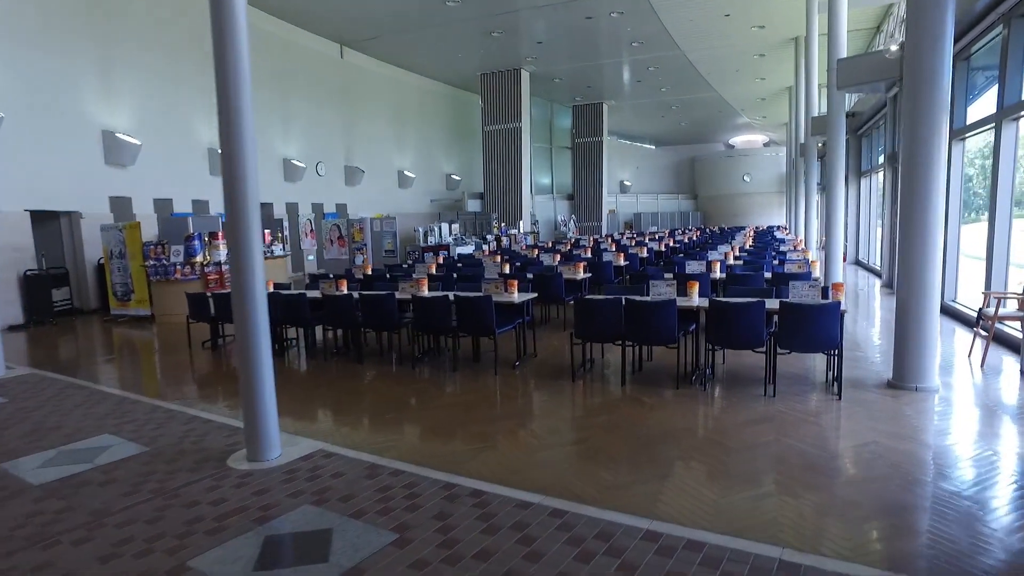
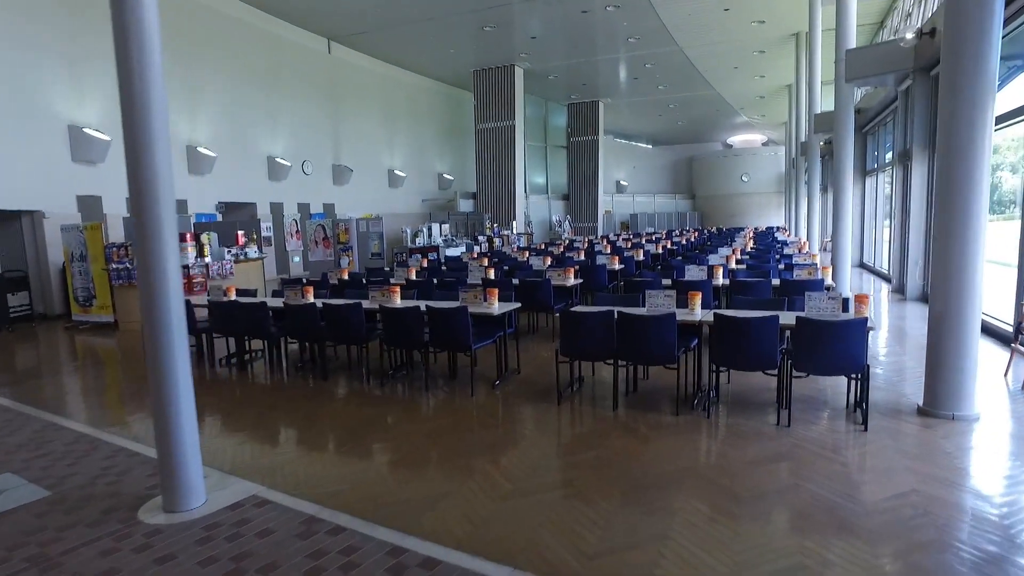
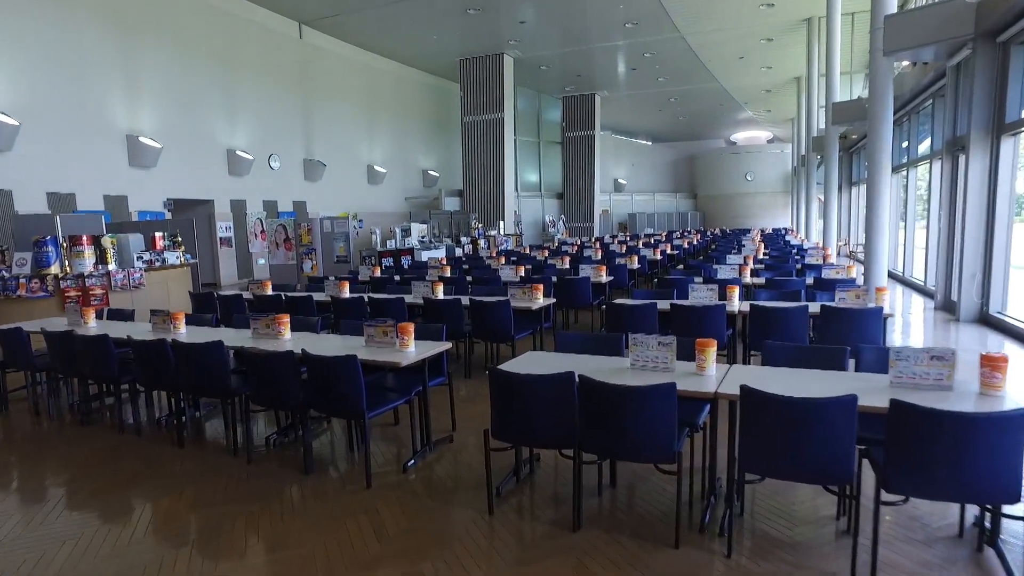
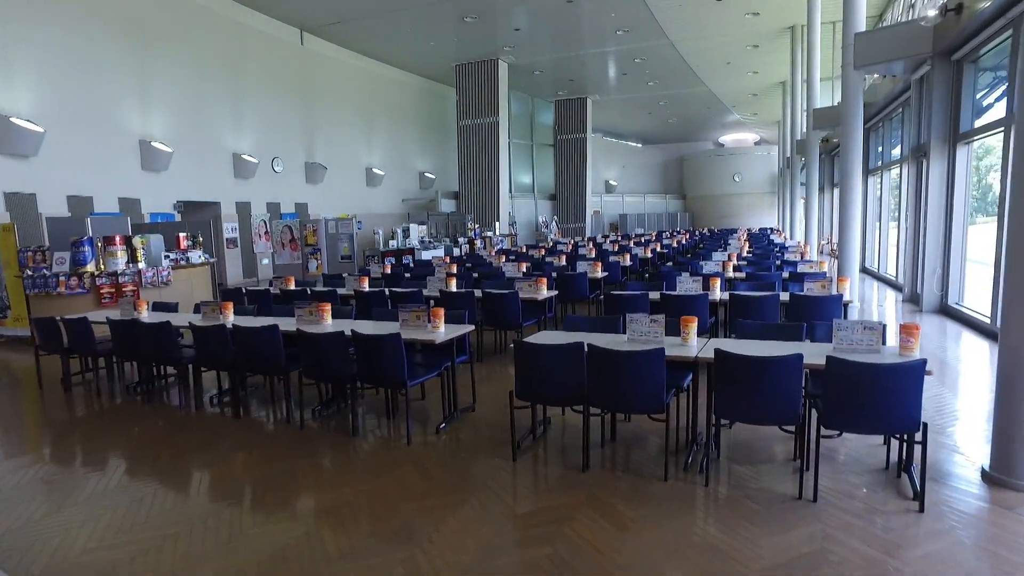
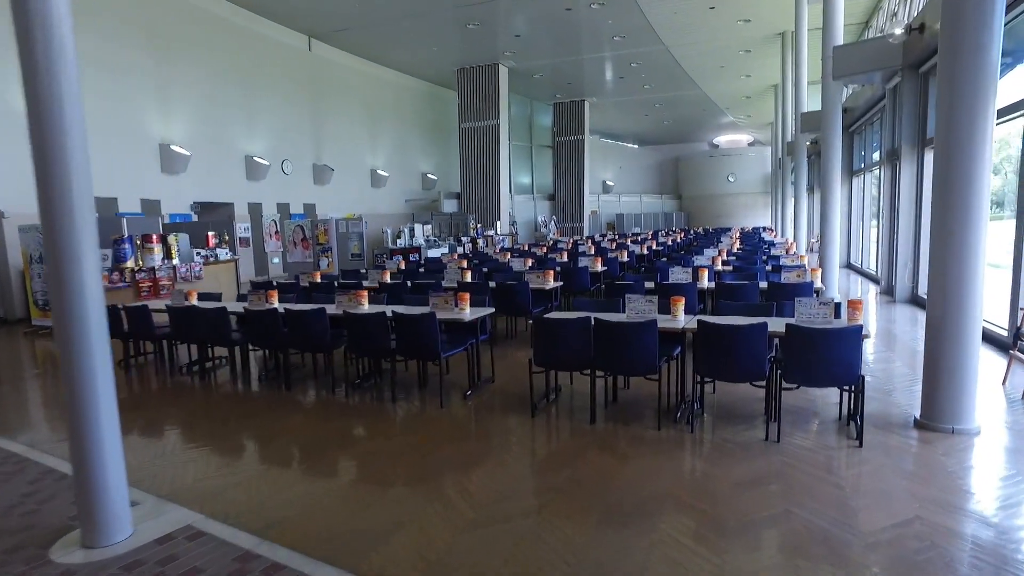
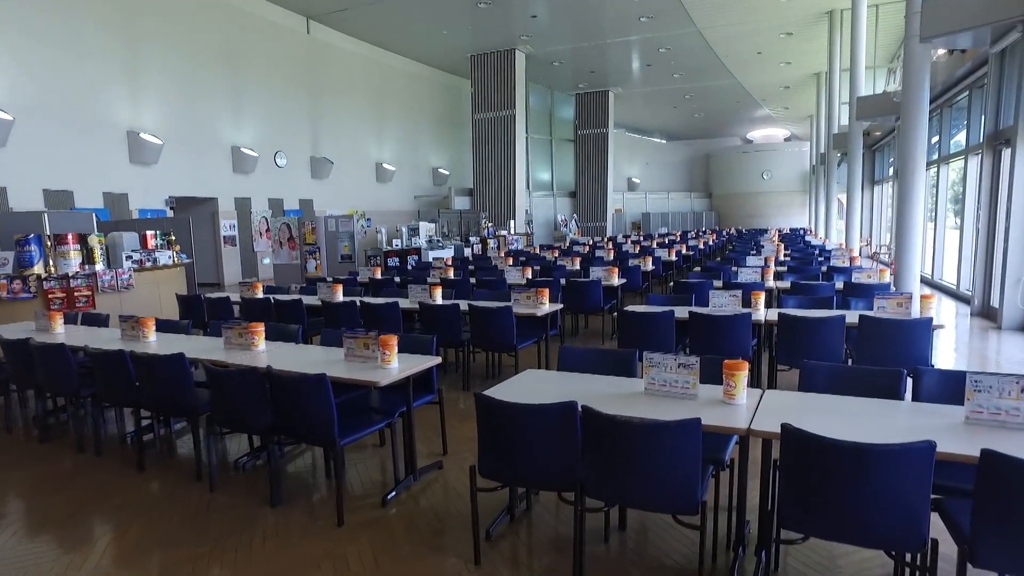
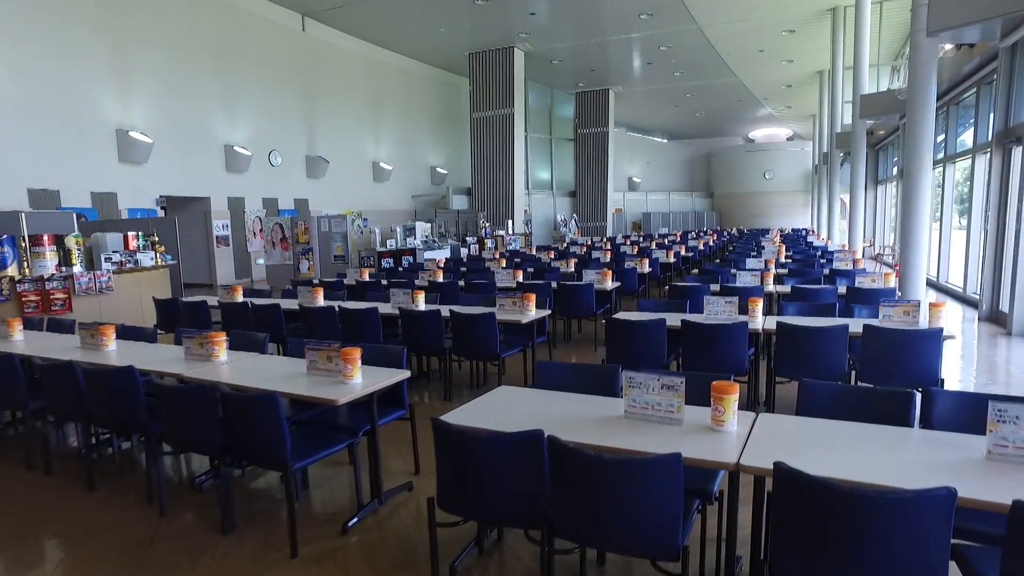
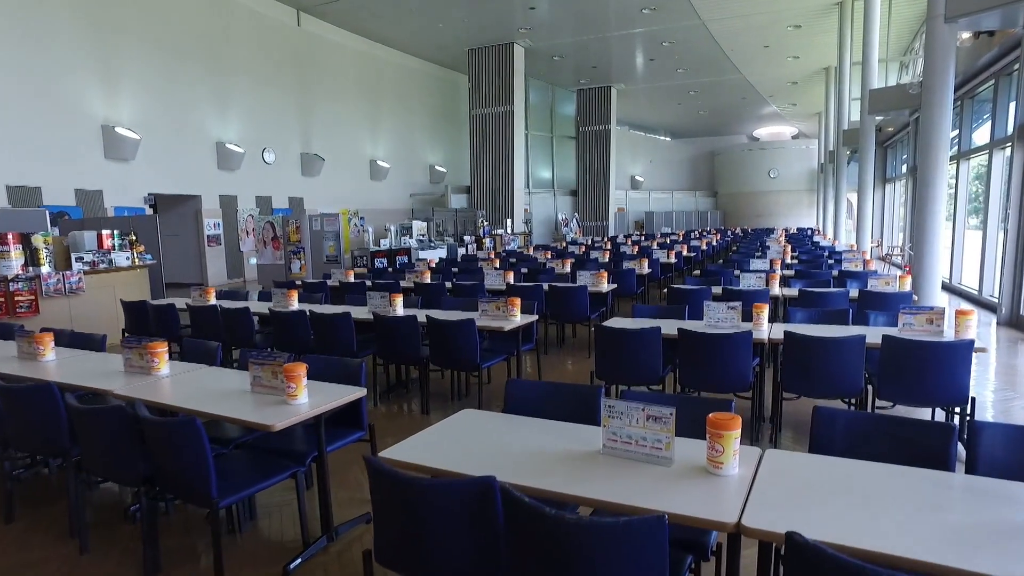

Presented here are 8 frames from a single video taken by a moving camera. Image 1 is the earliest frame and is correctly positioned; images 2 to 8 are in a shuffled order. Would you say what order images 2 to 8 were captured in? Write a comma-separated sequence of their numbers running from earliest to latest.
2, 5, 4, 3, 6, 7, 8
